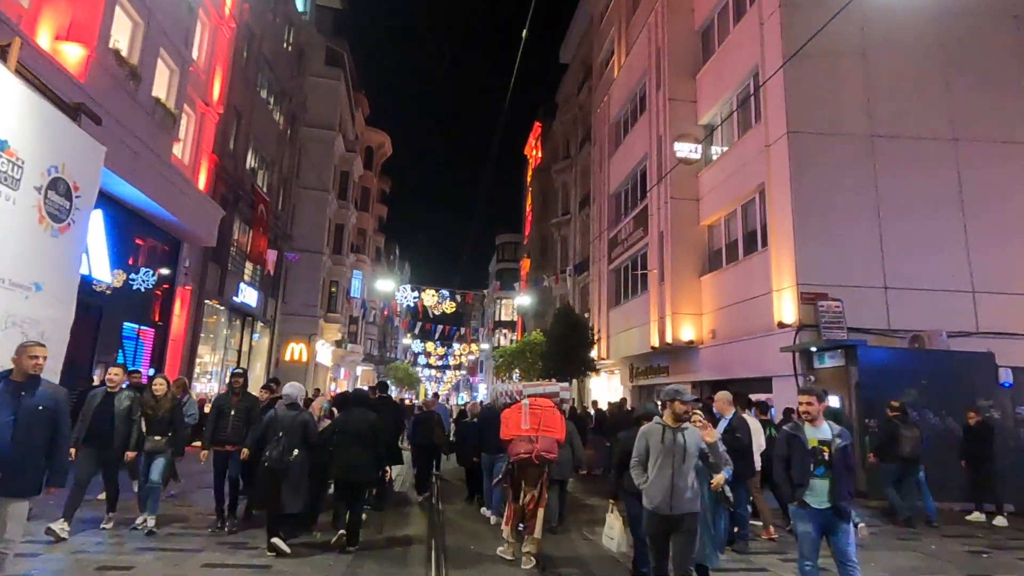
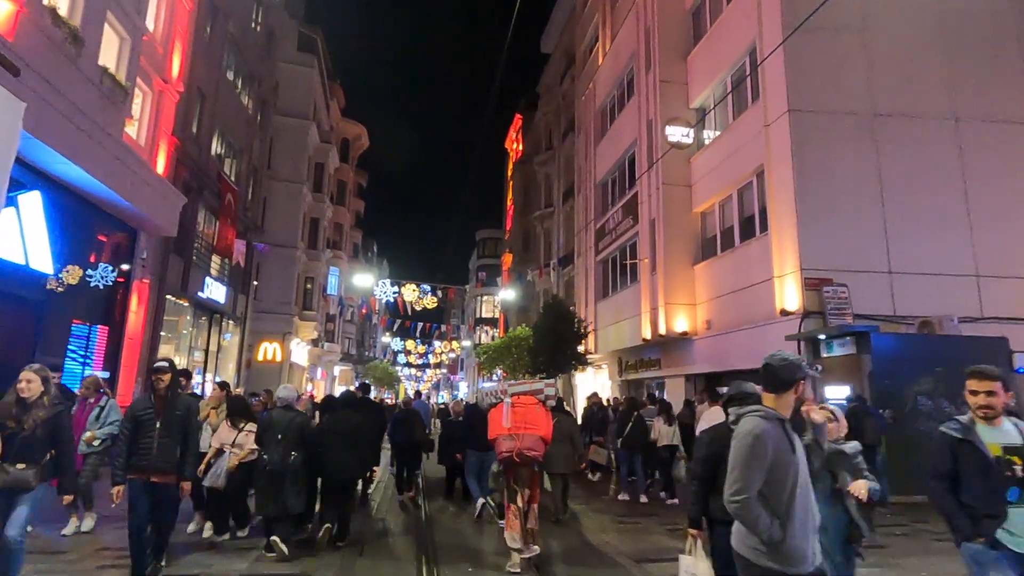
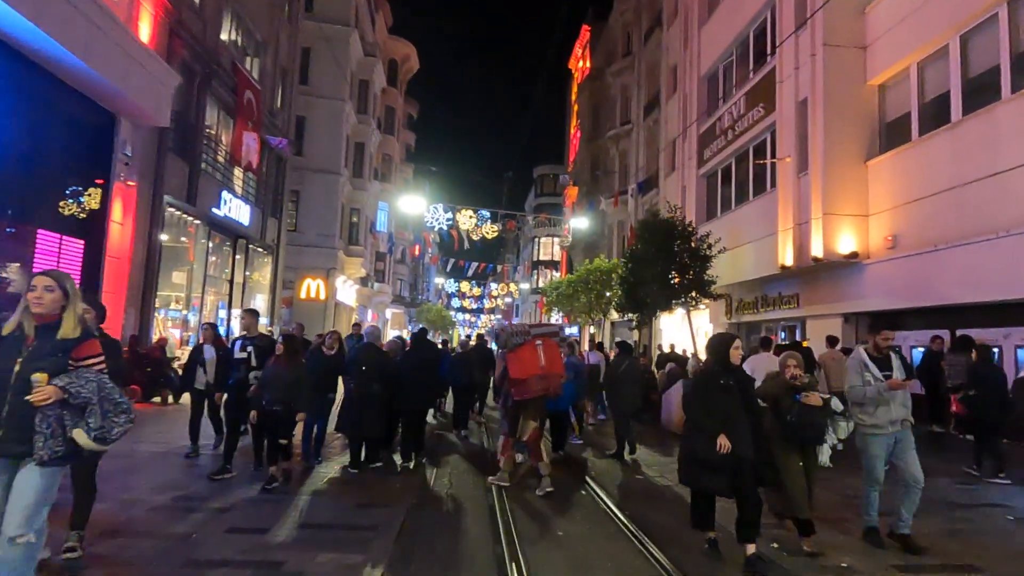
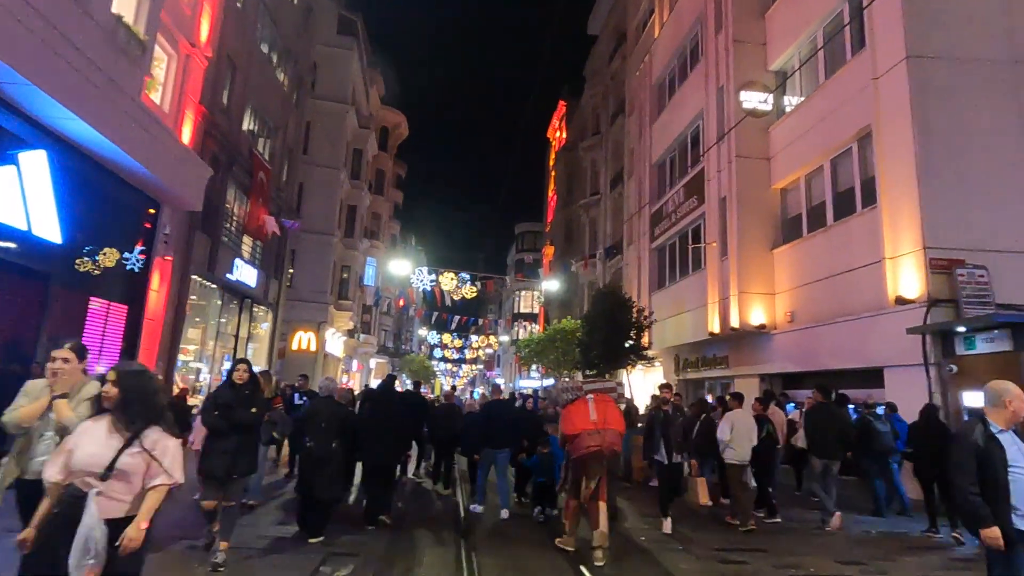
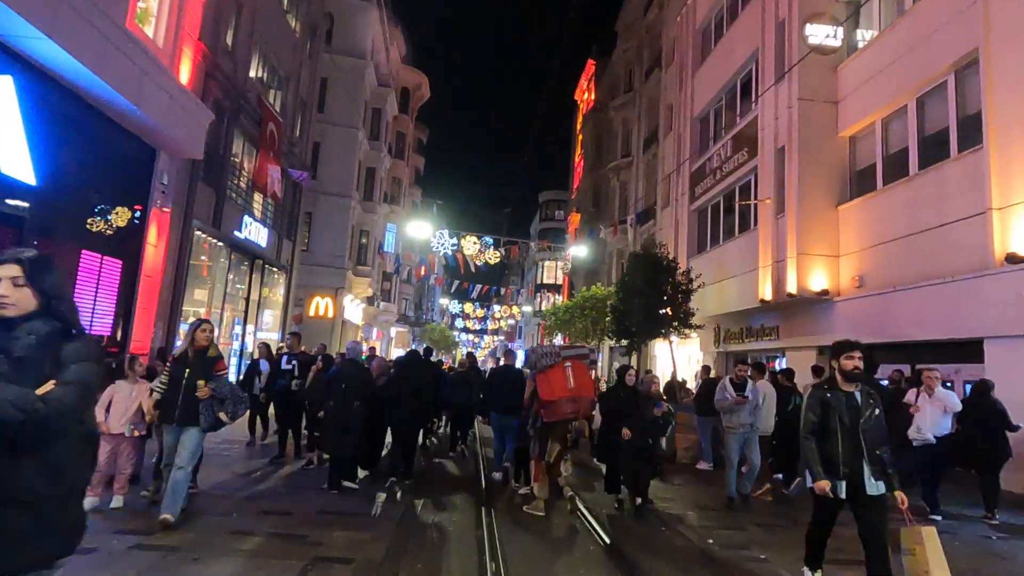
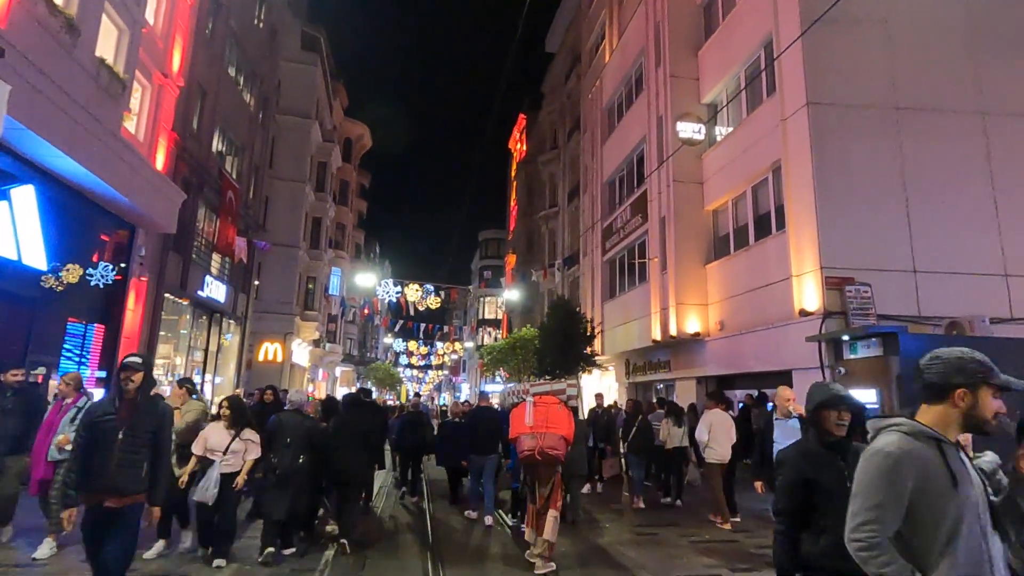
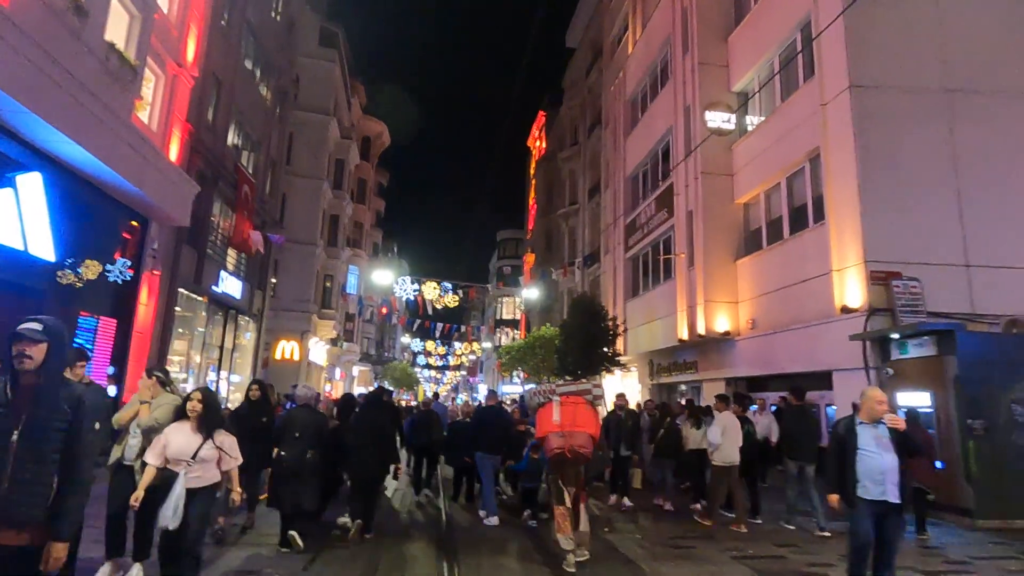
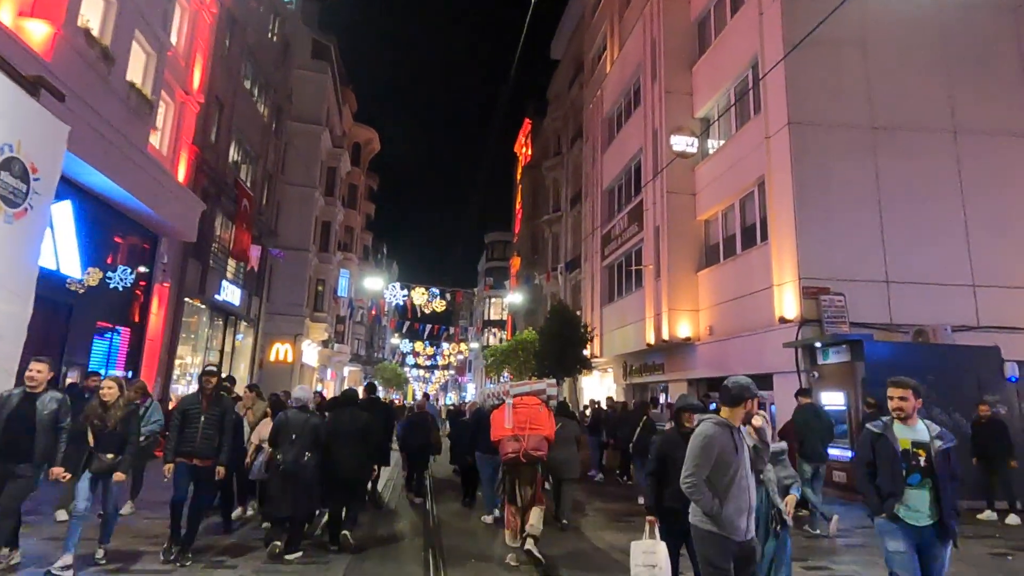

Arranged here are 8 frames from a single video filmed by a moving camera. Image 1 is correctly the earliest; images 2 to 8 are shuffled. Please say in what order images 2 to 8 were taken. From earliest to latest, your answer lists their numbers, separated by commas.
8, 2, 6, 7, 4, 5, 3
